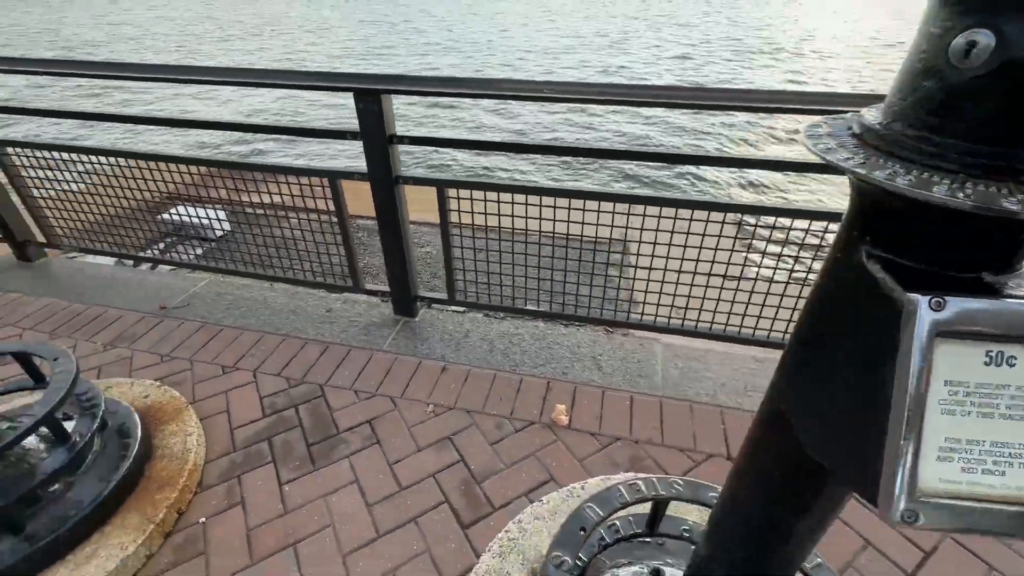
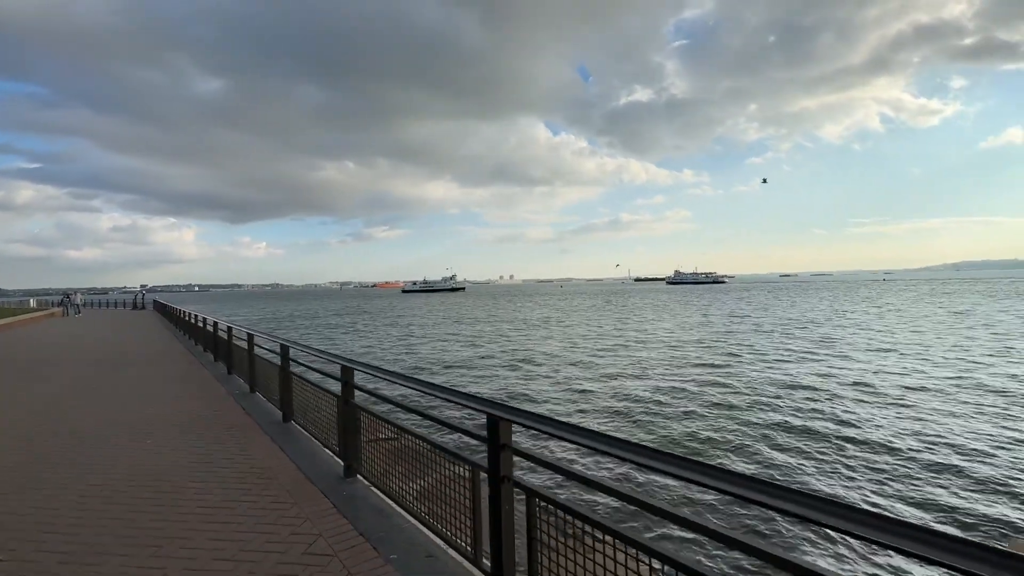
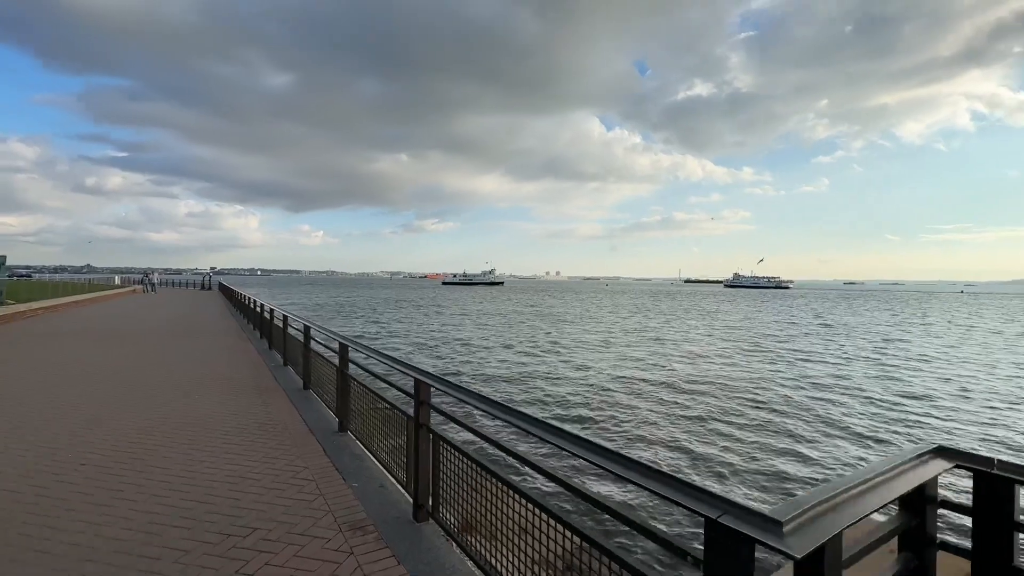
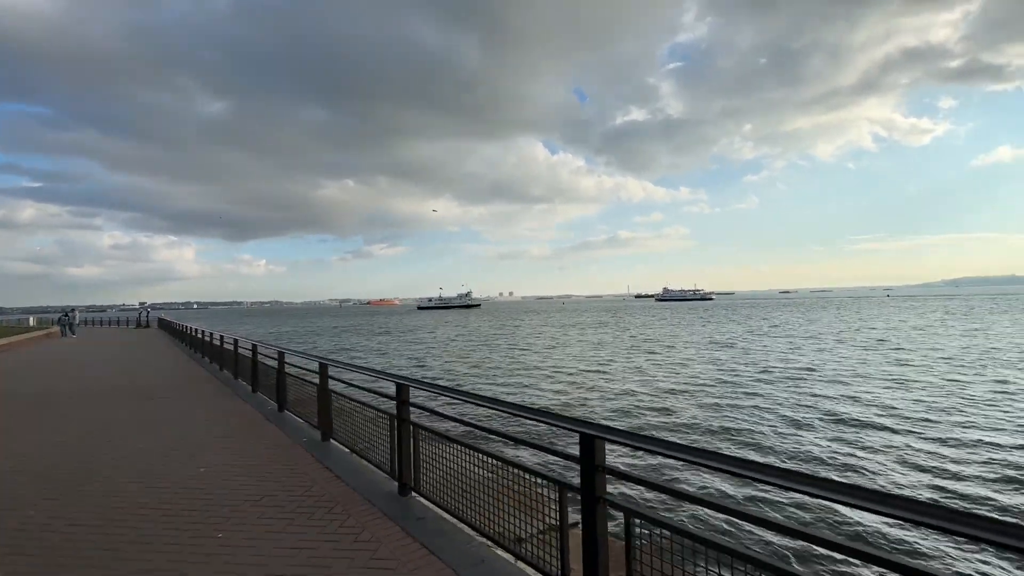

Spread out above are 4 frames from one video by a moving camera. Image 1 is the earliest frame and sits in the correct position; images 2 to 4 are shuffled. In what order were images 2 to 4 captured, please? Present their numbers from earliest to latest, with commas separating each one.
3, 2, 4
